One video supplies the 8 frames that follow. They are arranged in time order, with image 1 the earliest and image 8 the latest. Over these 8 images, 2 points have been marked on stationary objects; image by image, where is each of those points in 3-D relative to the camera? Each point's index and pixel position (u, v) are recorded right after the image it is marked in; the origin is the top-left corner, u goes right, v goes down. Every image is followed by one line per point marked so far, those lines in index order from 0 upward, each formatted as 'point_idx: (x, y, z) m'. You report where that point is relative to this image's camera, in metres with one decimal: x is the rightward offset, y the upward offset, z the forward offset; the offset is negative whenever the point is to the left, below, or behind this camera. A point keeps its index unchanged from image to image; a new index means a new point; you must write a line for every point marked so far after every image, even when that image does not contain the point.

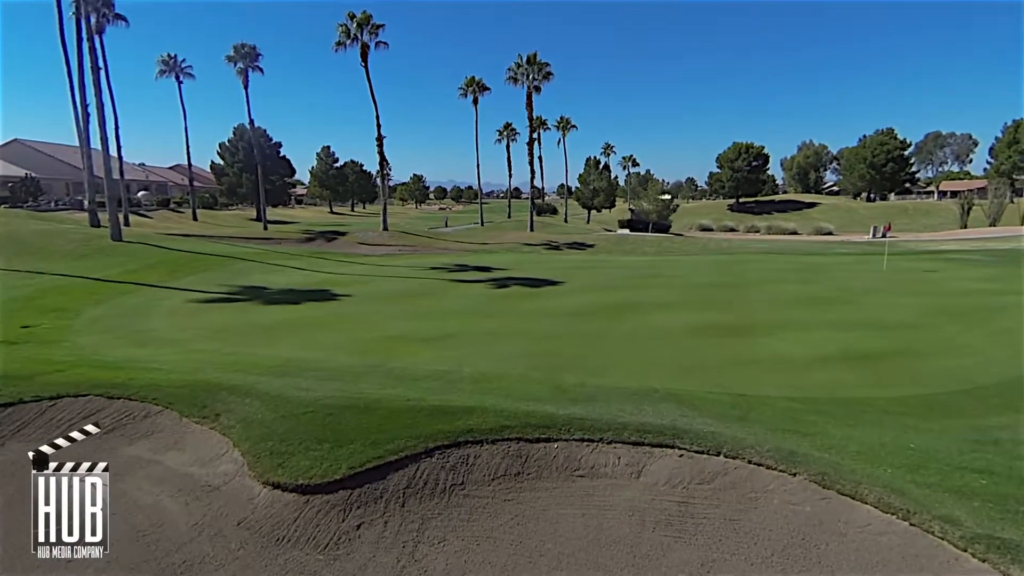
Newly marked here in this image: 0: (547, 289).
0: (+0.9, -0.1, +14.8) m
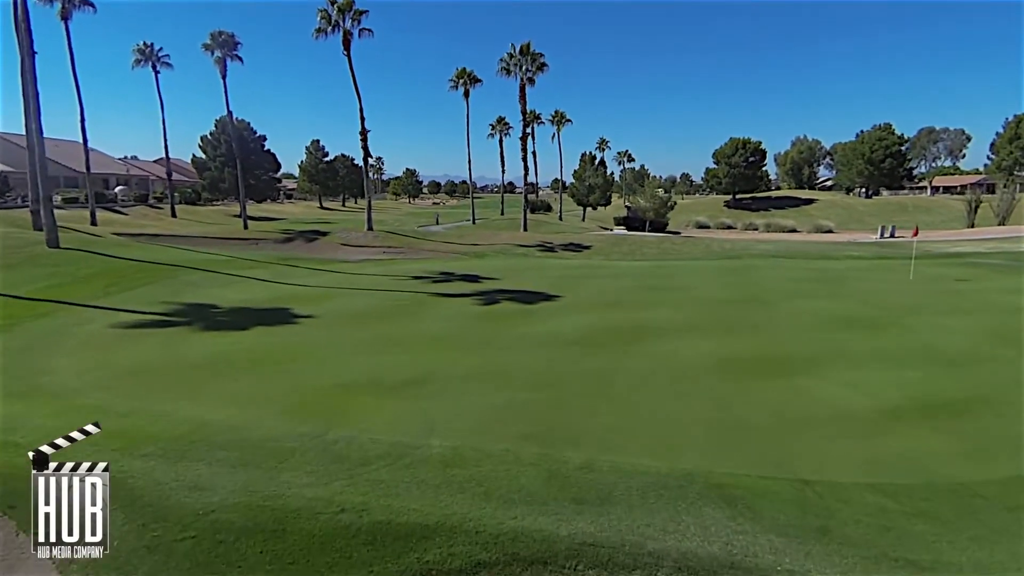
0: (+0.7, -0.4, +13.0) m
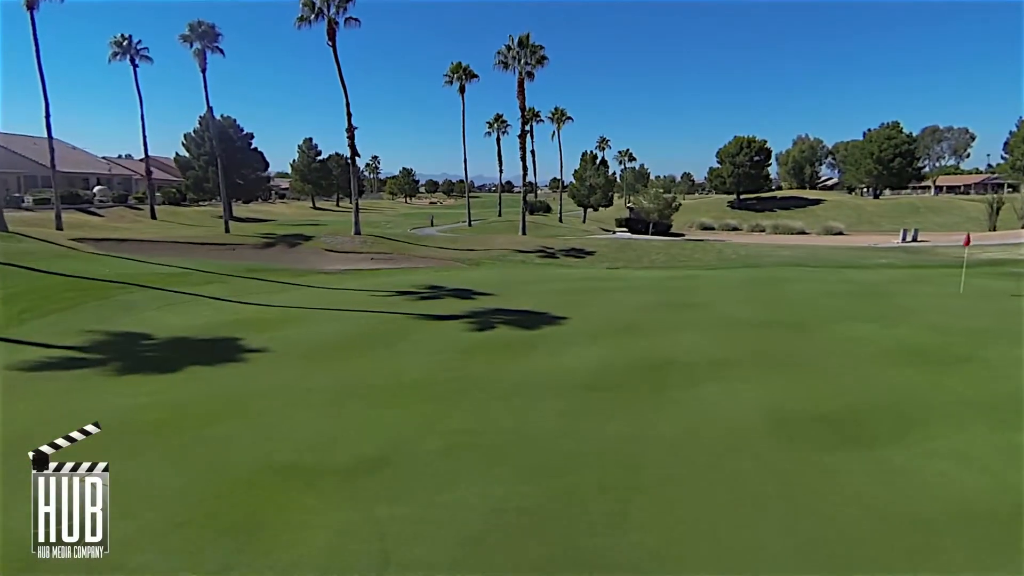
0: (+0.6, -0.9, +10.9) m
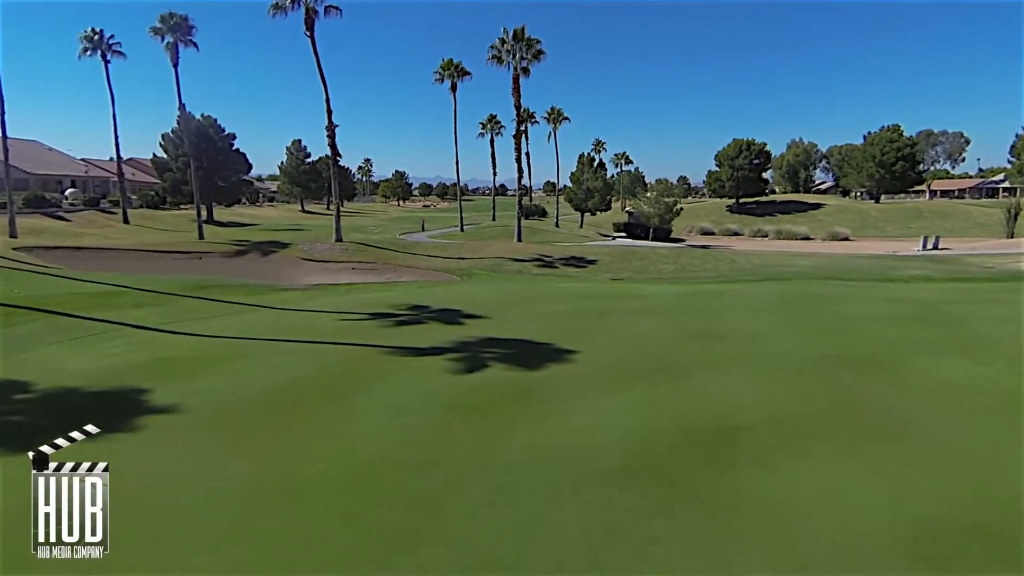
0: (+0.6, -1.3, +8.6) m
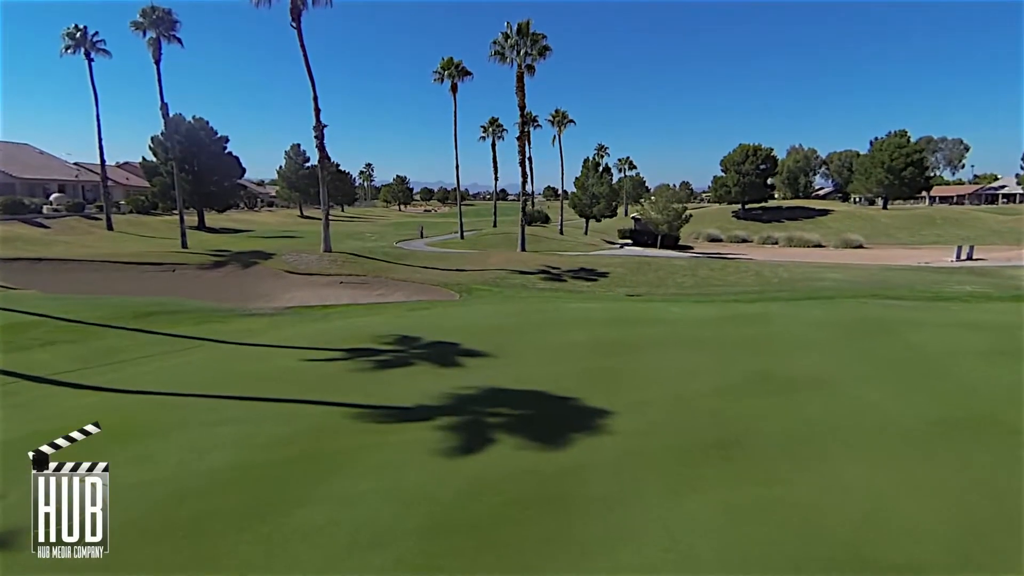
0: (+0.8, -1.8, +6.5) m
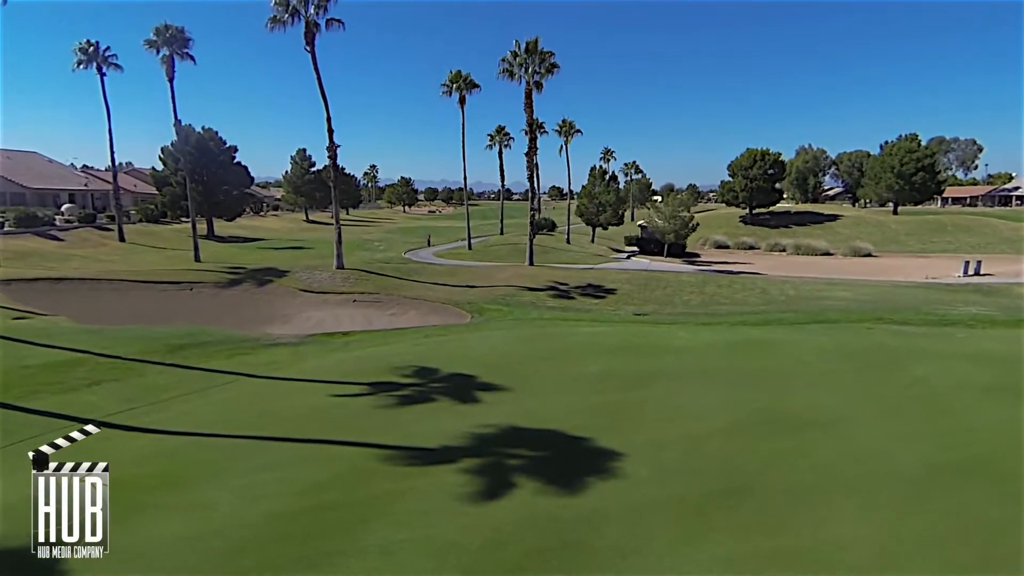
0: (+1.0, -2.5, +6.8) m
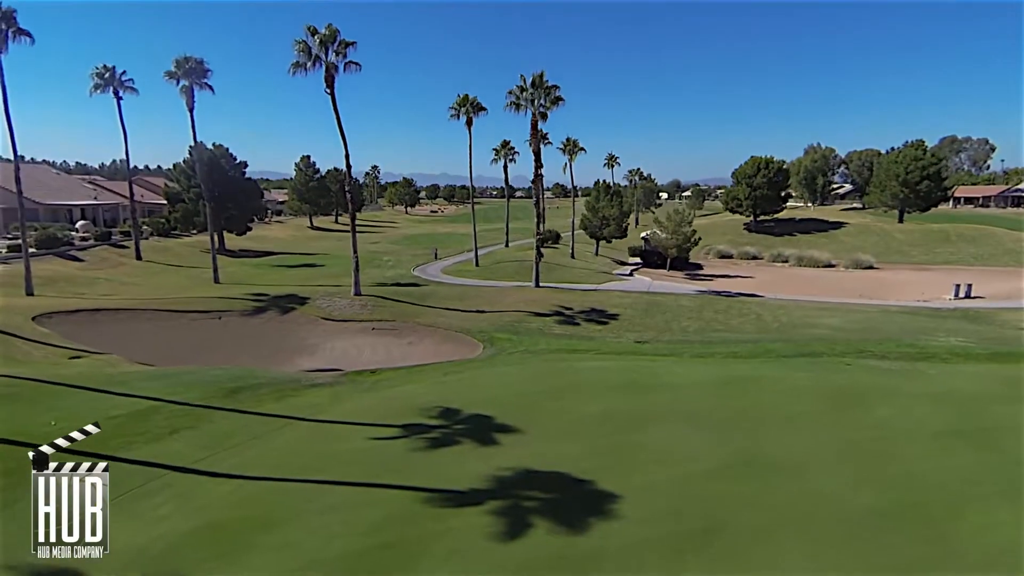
0: (+1.1, -3.7, +8.3) m
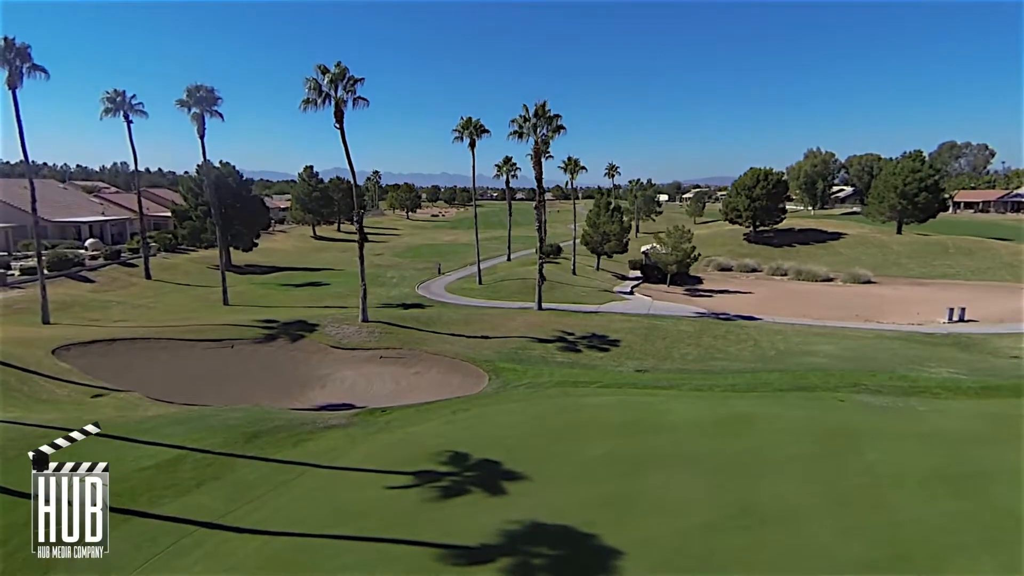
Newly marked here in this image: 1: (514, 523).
0: (+1.2, -4.9, +9.0) m
1: (-0.1, -4.6, +11.5) m
